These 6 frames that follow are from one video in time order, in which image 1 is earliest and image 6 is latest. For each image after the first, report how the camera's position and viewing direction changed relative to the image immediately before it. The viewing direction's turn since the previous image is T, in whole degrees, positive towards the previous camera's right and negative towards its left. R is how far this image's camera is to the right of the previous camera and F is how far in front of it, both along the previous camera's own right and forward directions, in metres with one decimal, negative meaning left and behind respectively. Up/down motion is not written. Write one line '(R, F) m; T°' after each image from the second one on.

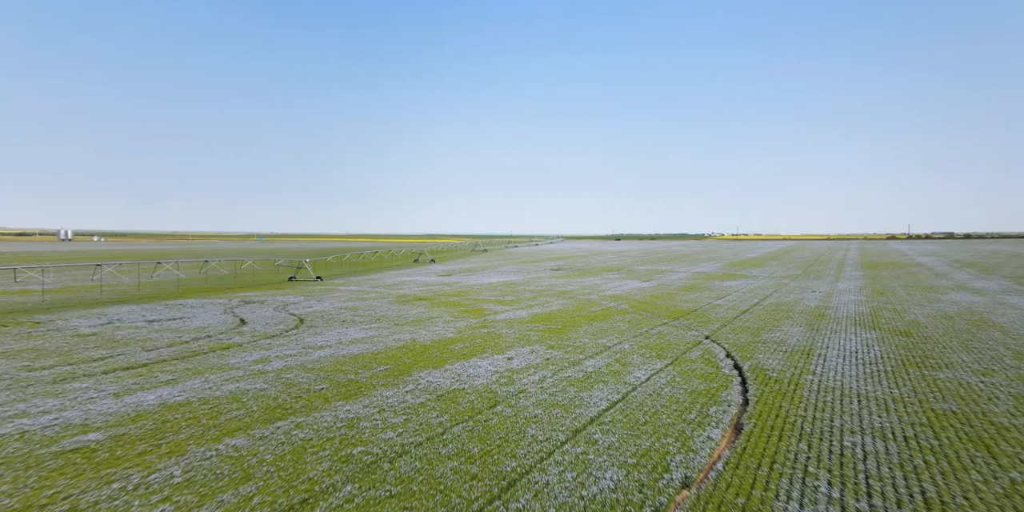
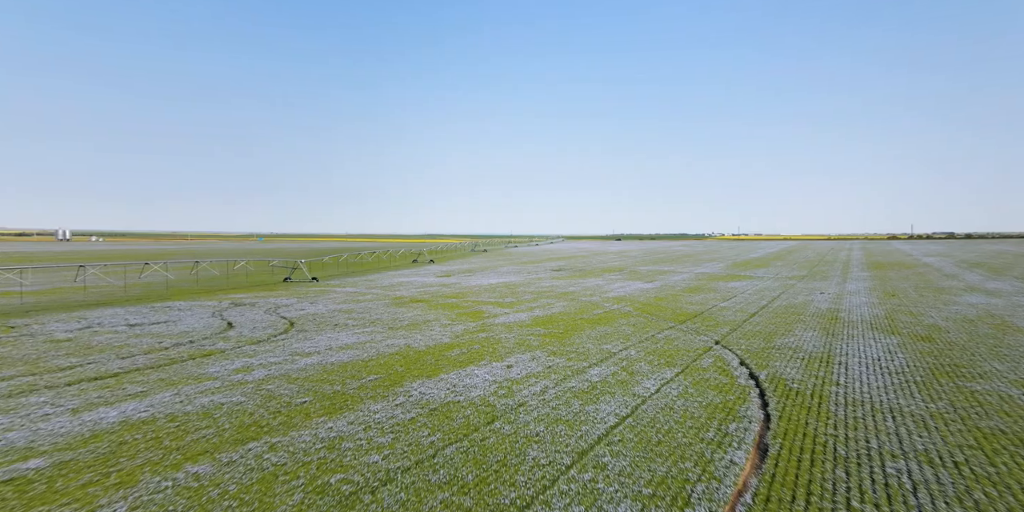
(0.0, +0.5) m; 0°
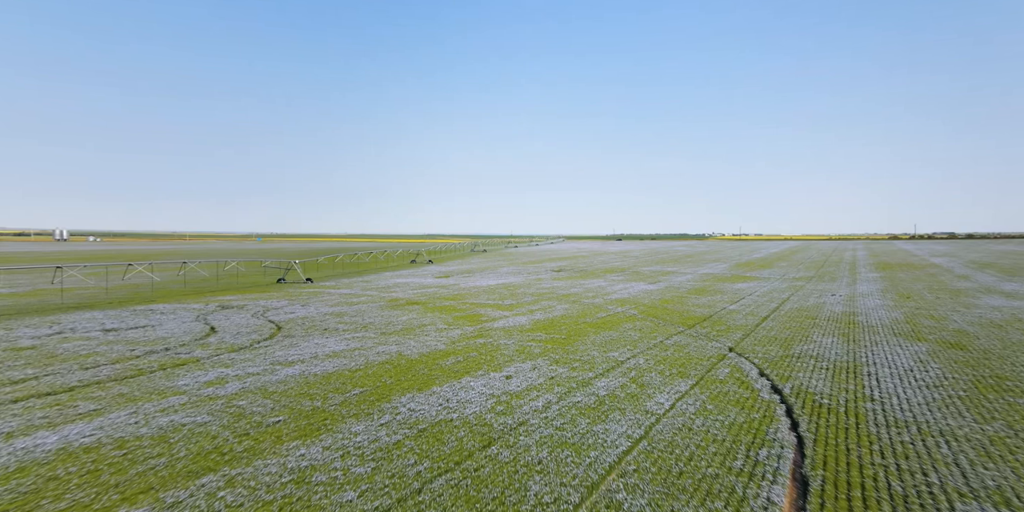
(0.0, +0.6) m; 0°
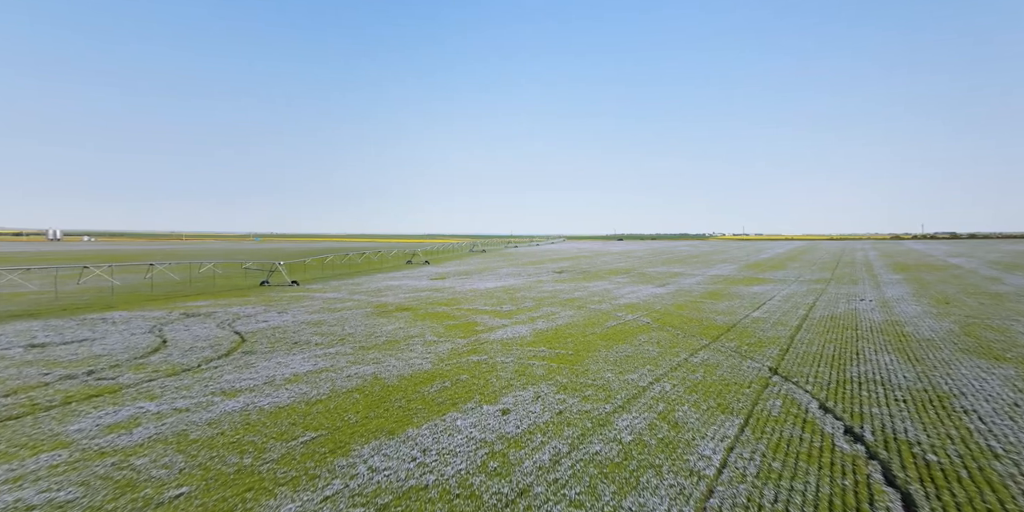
(0.0, +1.3) m; 0°
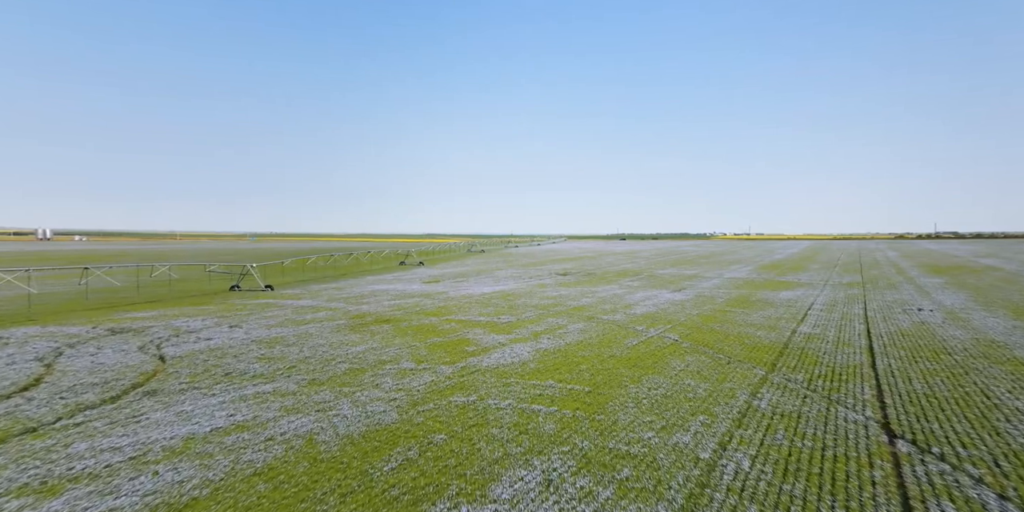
(0.0, +2.1) m; 0°
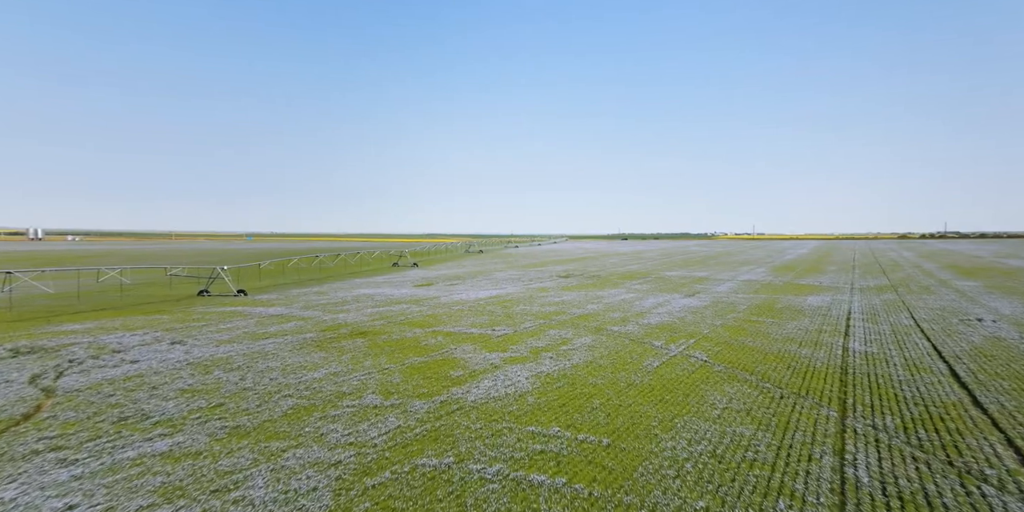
(+0.1, +1.7) m; 0°
